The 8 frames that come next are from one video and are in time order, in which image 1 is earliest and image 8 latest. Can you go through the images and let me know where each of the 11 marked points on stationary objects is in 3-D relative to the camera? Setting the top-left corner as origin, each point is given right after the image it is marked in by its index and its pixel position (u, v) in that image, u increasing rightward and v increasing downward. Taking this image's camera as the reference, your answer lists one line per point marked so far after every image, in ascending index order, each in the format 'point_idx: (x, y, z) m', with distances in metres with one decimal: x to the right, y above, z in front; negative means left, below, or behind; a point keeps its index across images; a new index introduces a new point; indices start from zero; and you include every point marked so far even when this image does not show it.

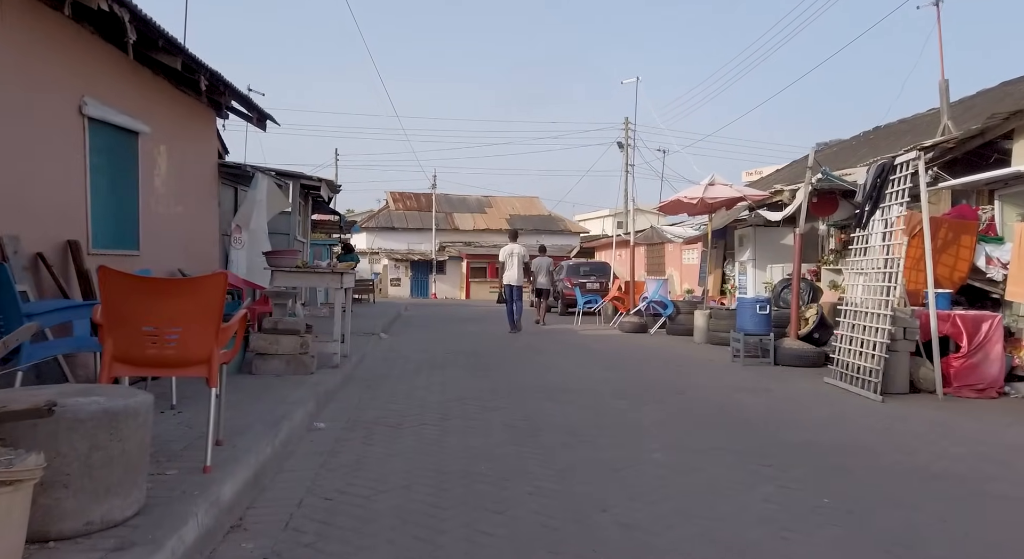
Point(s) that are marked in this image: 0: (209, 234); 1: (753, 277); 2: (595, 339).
0: (-4.0, +0.6, +11.2) m
1: (+5.0, 0.0, +17.6) m
2: (+1.7, -1.2, +16.7) m
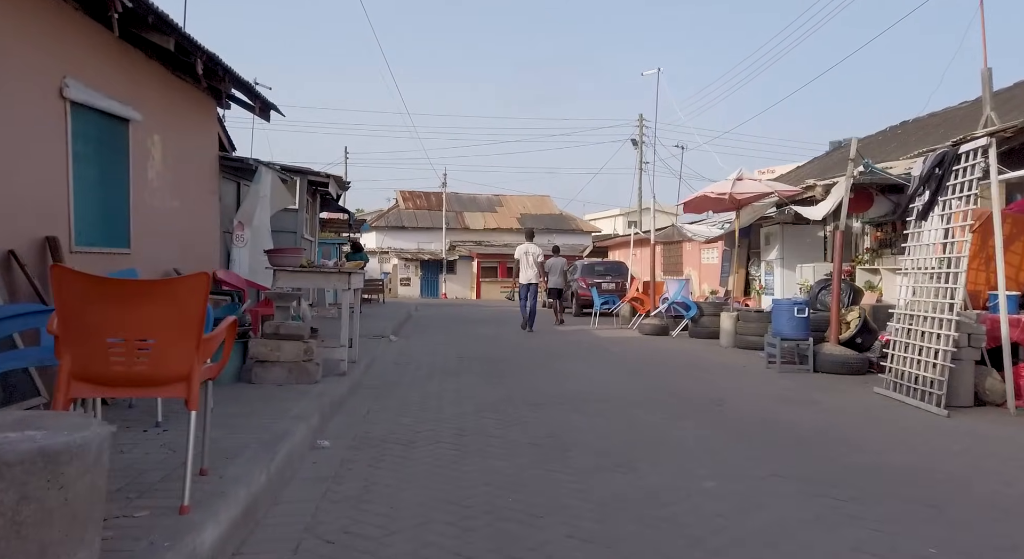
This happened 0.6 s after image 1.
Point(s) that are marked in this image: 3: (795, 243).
0: (-3.8, +0.6, +10.5) m
1: (+5.4, 0.0, +16.8) m
2: (+2.0, -1.2, +16.0) m
3: (+5.6, +0.7, +16.8) m
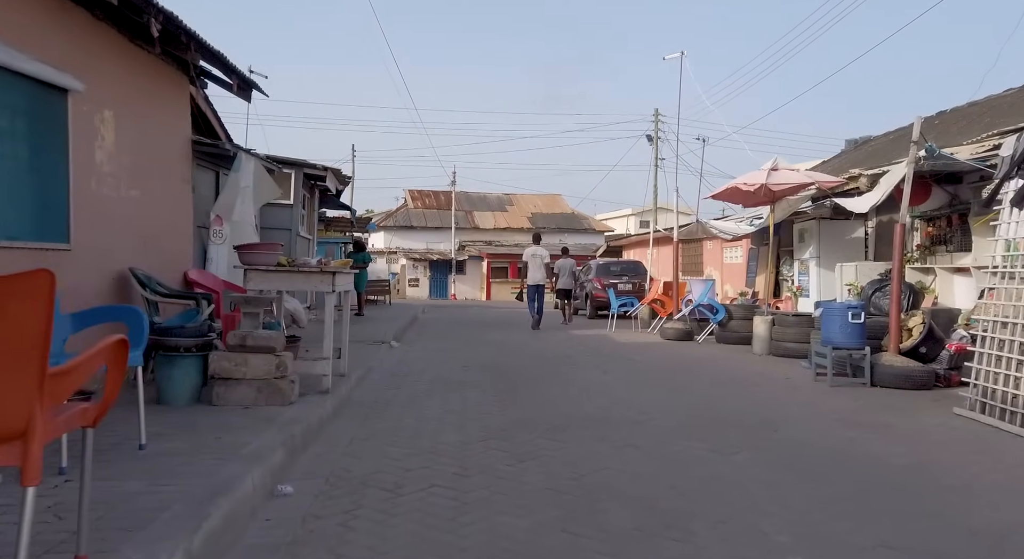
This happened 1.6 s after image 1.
0: (-3.6, +0.6, +9.2) m
1: (+5.6, 0.0, +15.4) m
2: (+2.2, -1.2, +14.6) m
3: (+5.8, +0.7, +15.4) m
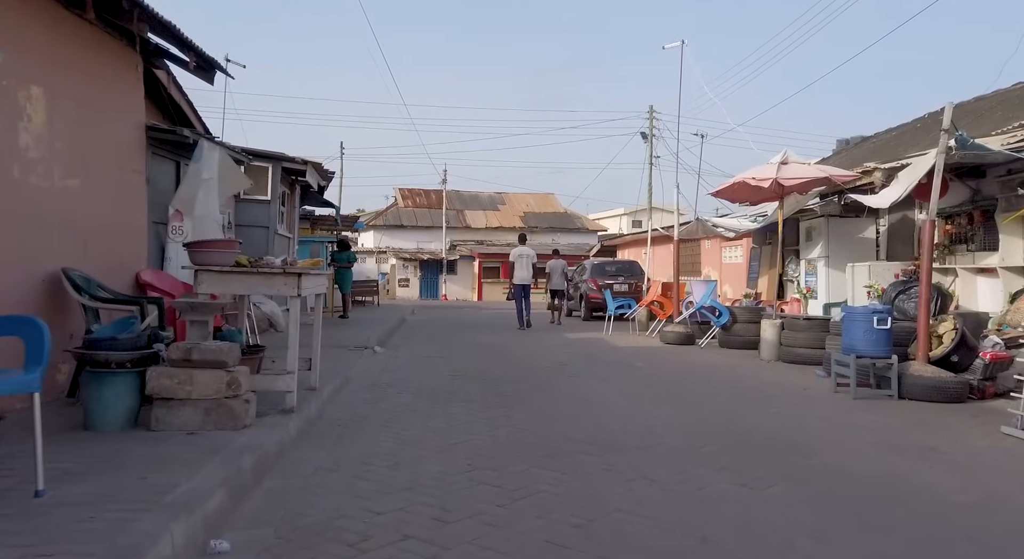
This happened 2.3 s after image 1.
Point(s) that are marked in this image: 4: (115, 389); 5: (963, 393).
0: (-3.7, +0.6, +8.2) m
1: (+5.4, 0.0, +14.6) m
2: (+2.0, -1.2, +13.7) m
3: (+5.7, +0.7, +14.5) m
4: (-2.6, -0.7, +5.4) m
5: (+4.4, -1.1, +8.3) m
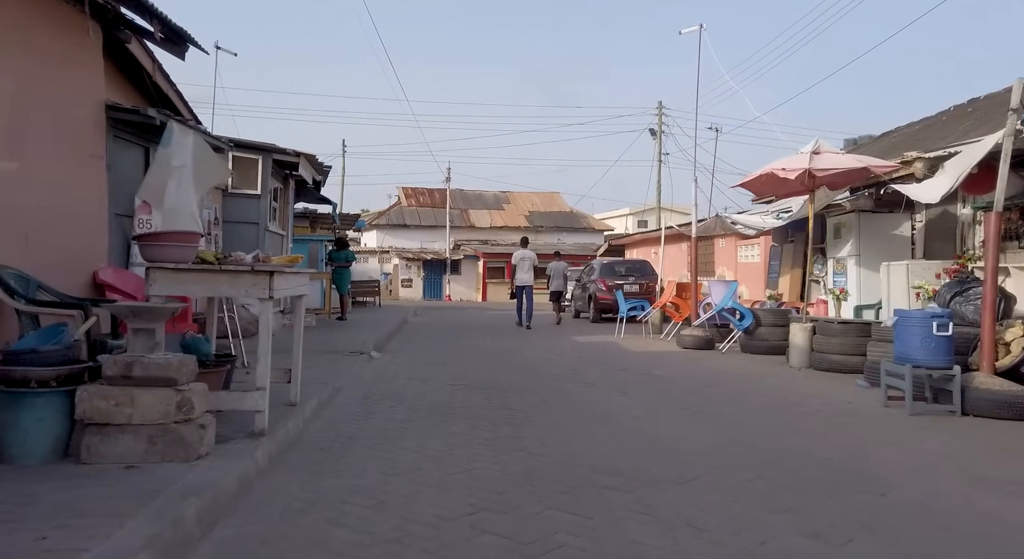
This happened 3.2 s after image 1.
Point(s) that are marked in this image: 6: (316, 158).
0: (-3.6, +0.6, +7.2) m
1: (+5.5, 0.0, +13.5) m
2: (+2.1, -1.2, +12.7) m
3: (+5.8, +0.7, +13.5) m
4: (-2.5, -0.7, +4.4) m
5: (+4.5, -1.1, +7.2) m
6: (-3.6, +2.2, +15.3) m
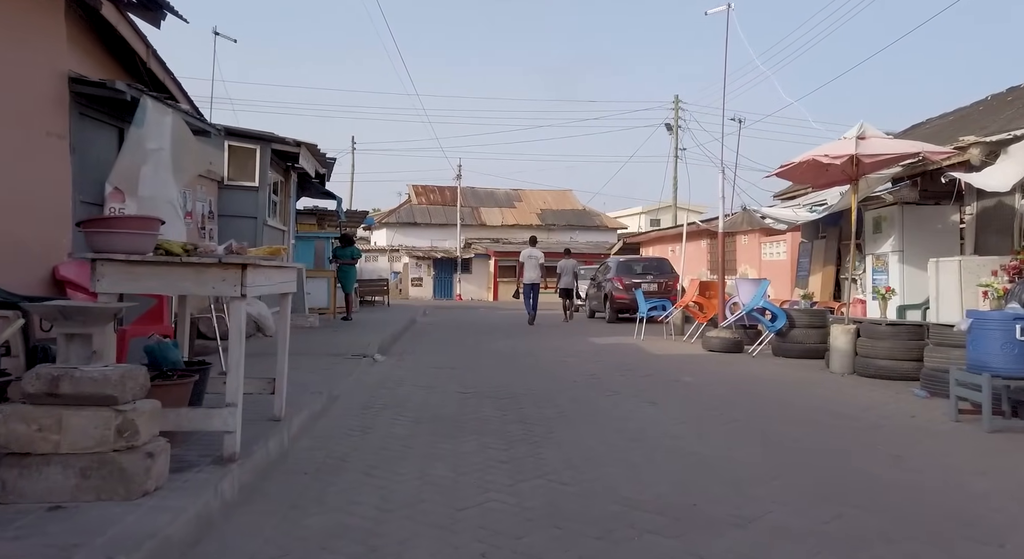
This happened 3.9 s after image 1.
0: (-3.5, +0.6, +6.3) m
1: (+5.8, 0.0, +12.5) m
2: (+2.3, -1.2, +11.7) m
3: (+6.0, +0.7, +12.4) m
4: (-2.4, -0.7, +3.5) m
5: (+4.6, -1.1, +6.2) m
6: (-3.3, +2.2, +14.4) m
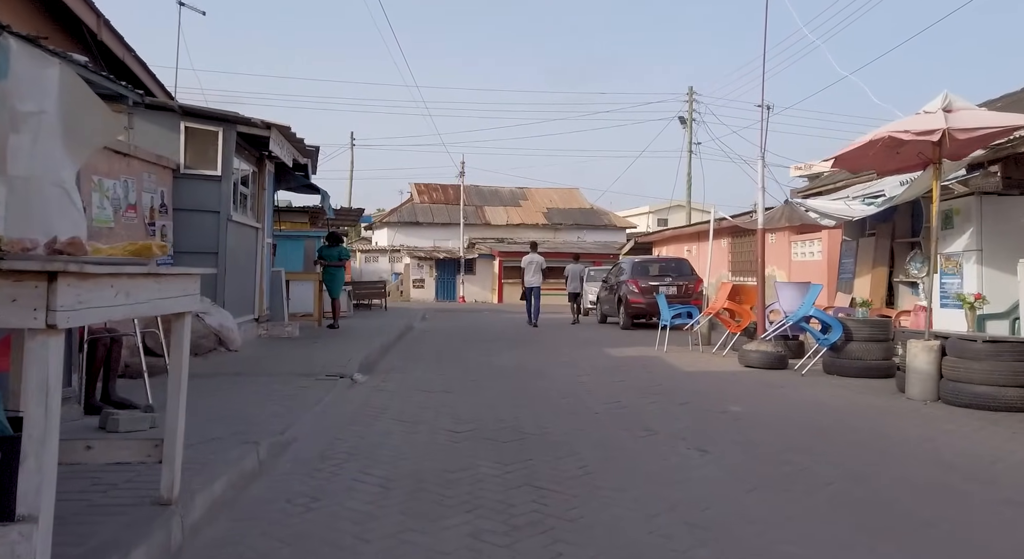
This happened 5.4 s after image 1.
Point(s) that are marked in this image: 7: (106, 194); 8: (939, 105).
0: (-3.5, +0.5, +4.4) m
1: (+5.8, 0.0, +10.5) m
2: (+2.4, -1.2, +9.7) m
3: (+6.1, +0.7, +10.4) m
4: (-2.4, -0.7, +1.5) m
5: (+4.7, -1.1, +4.2) m
6: (-3.2, +2.2, +12.4) m
7: (-4.5, +0.9, +9.3) m
8: (+4.3, +1.8, +8.6) m
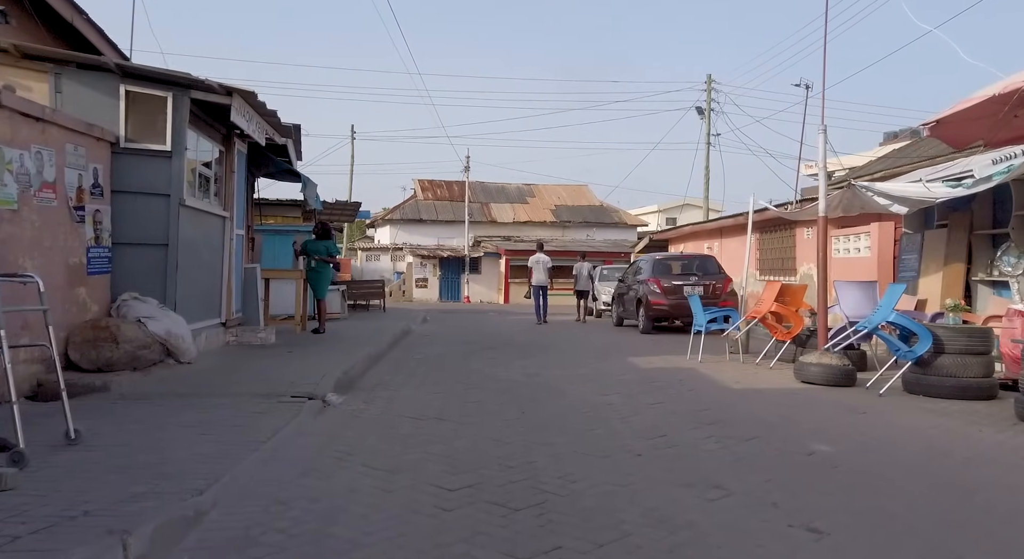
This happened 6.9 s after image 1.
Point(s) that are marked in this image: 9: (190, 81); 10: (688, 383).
0: (-3.4, +0.6, +2.4) m
1: (+5.9, 0.0, +8.4) m
2: (+2.5, -1.2, +7.7) m
3: (+6.2, +0.7, +8.4) m
4: (-2.3, -0.7, -0.5) m
5: (+4.7, -1.1, +2.2) m
6: (-3.1, +2.2, +10.4) m
7: (-4.4, +1.0, +7.3) m
8: (+4.4, +1.8, +6.5) m
9: (-3.6, +2.2, +9.4) m
10: (+2.1, -1.2, +10.1) m
